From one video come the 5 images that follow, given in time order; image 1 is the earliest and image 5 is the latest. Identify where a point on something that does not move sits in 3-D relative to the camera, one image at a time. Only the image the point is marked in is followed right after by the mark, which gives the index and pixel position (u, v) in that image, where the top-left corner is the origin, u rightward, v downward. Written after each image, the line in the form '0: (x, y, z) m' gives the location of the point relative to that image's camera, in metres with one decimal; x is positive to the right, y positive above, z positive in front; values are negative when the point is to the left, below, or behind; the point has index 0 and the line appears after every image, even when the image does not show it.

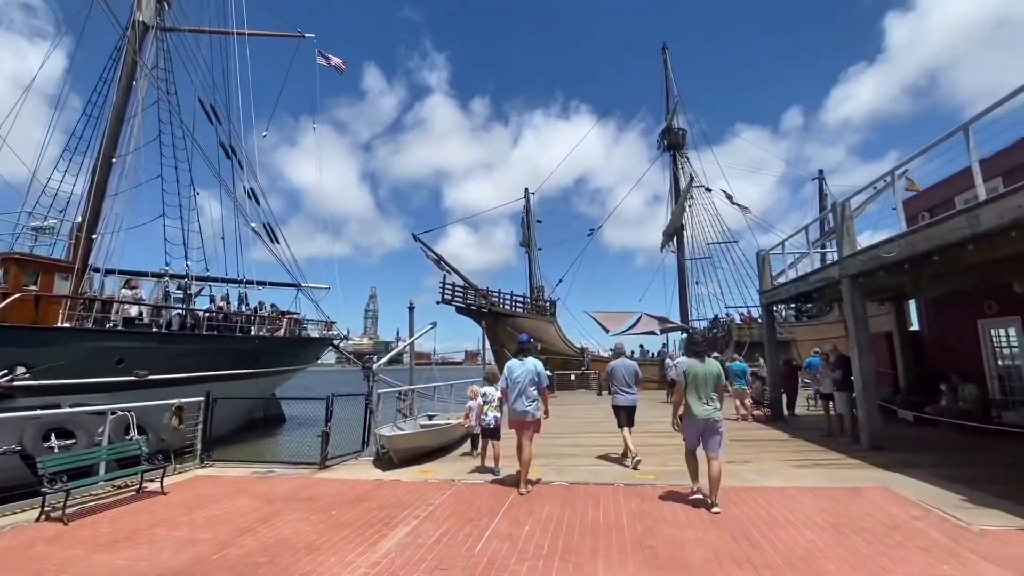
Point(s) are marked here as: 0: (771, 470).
0: (+3.5, -2.5, +6.5) m
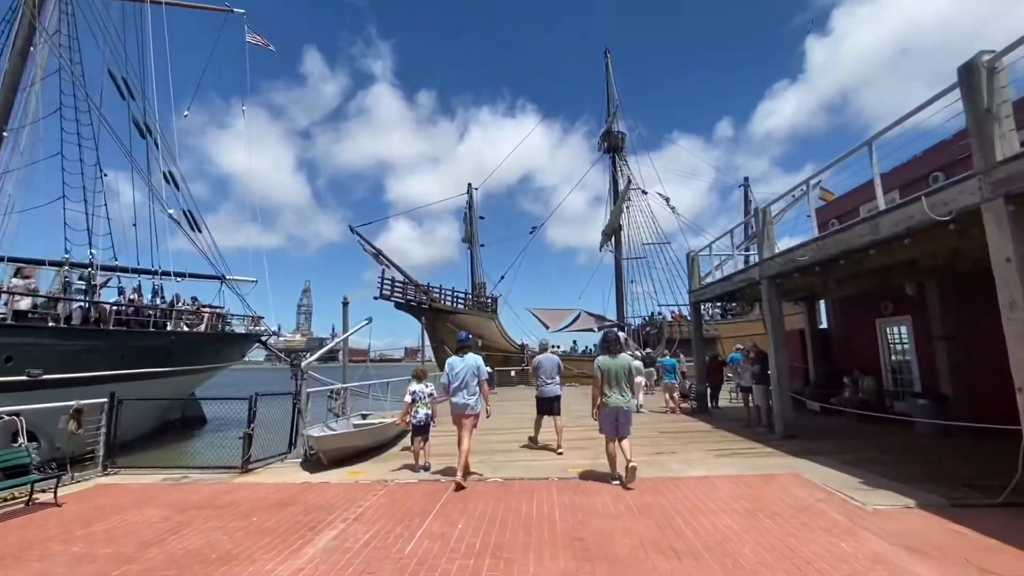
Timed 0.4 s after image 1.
0: (+2.6, -2.4, +6.8) m
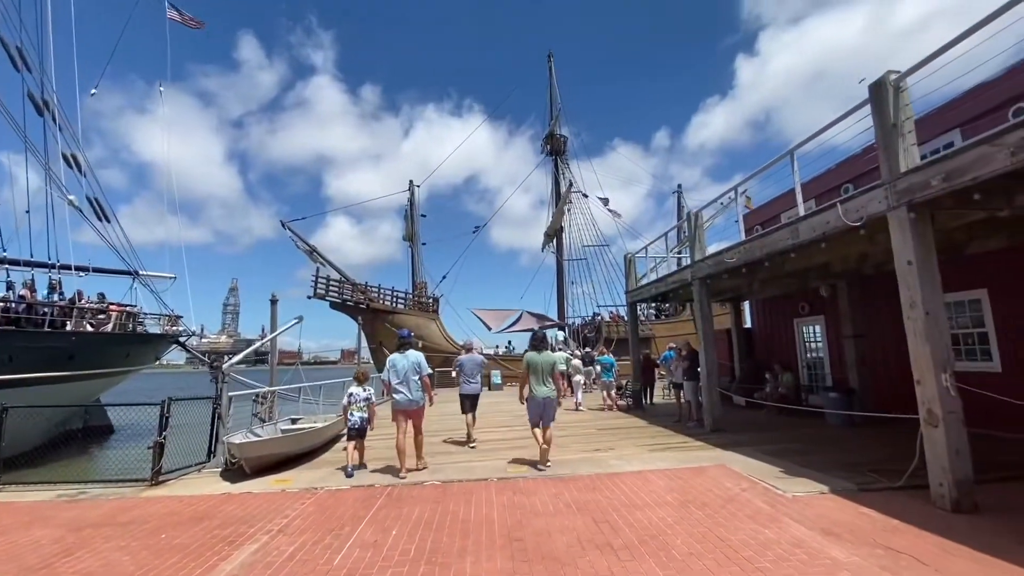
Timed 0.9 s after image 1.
0: (+1.7, -2.4, +7.0) m
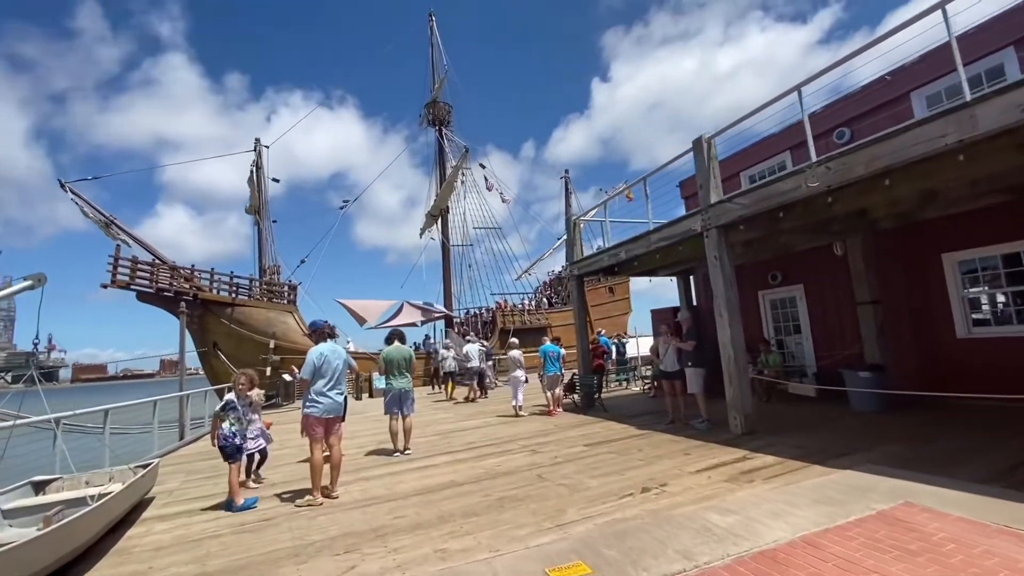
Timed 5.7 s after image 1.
0: (+1.7, -1.8, +4.1) m
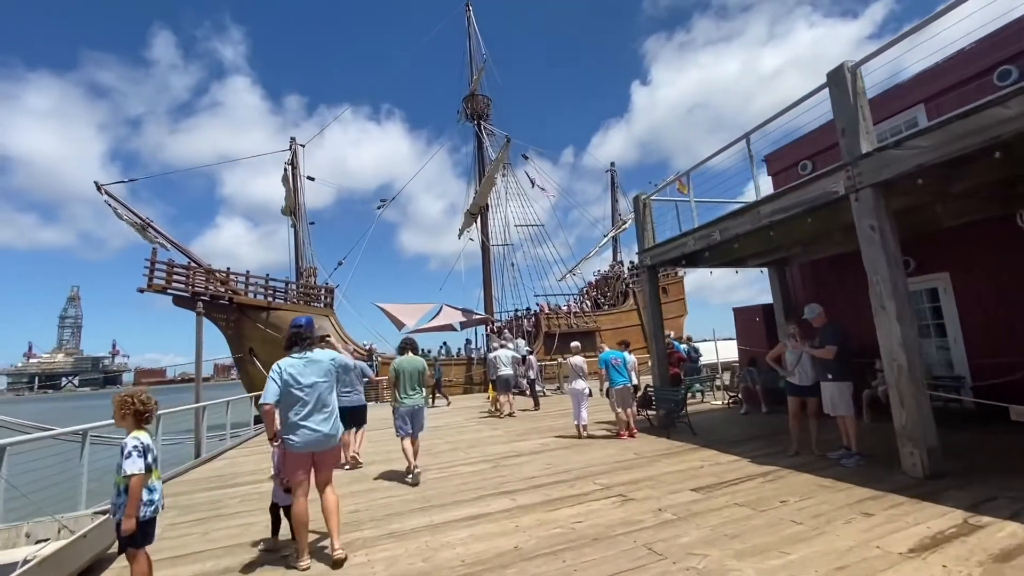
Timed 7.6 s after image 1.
0: (+2.3, -1.6, +2.3) m
